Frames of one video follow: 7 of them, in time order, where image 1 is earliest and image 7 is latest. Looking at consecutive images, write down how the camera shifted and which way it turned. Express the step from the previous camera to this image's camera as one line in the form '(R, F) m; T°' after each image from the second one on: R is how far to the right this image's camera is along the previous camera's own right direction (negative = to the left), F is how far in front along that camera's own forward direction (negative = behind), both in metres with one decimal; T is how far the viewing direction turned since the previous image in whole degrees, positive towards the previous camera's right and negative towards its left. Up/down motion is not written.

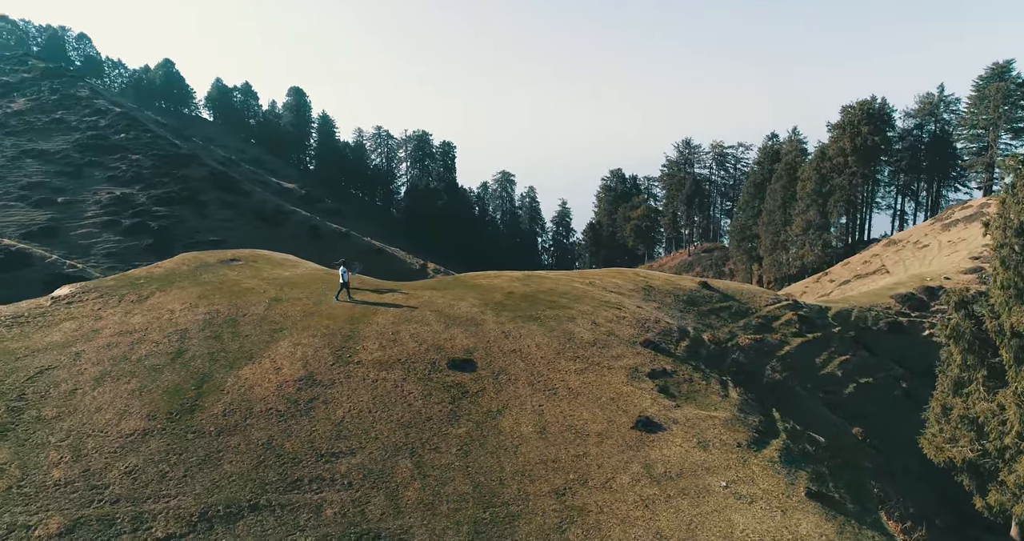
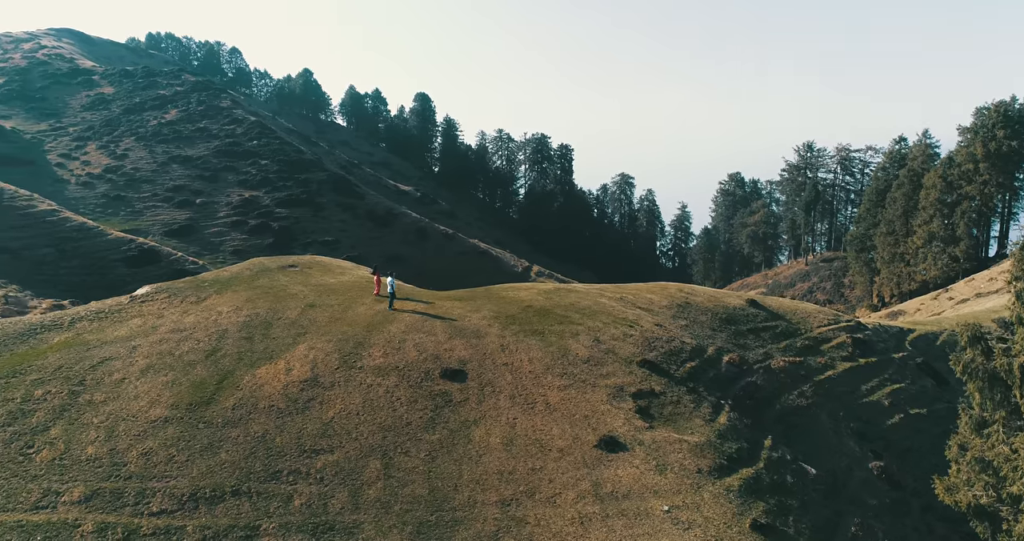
(+4.9, -0.8) m; -10°
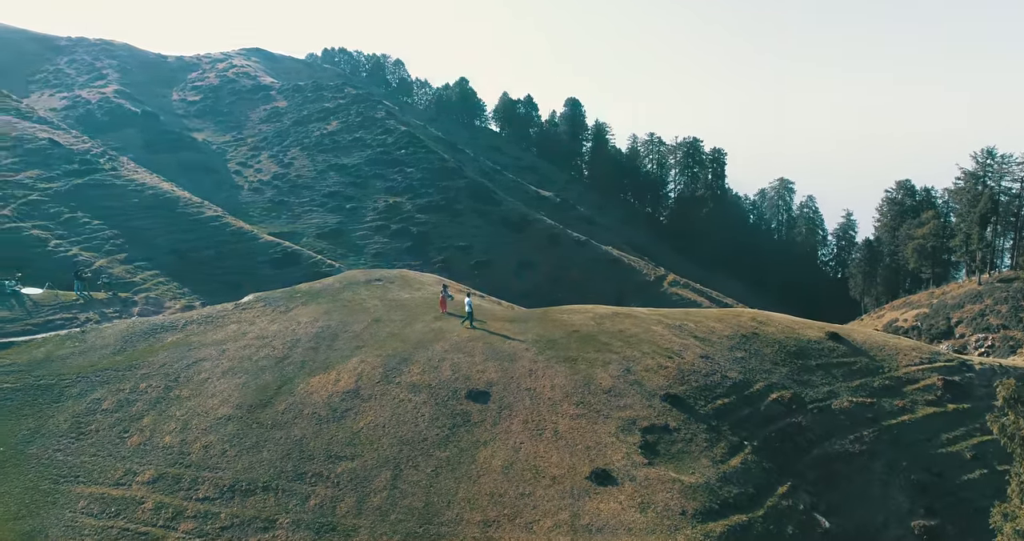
(+5.1, -0.8) m; -13°
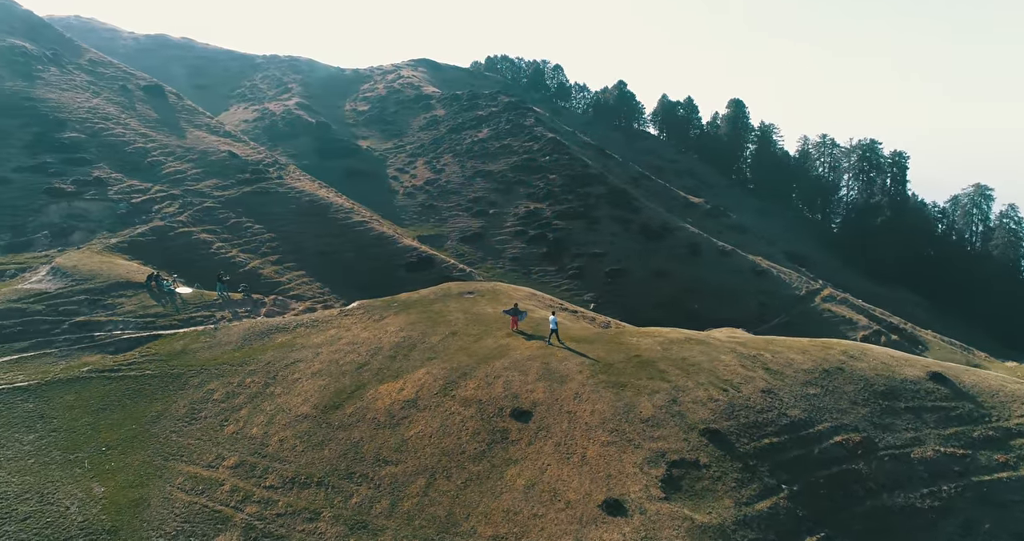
(+4.8, -0.7) m; -13°
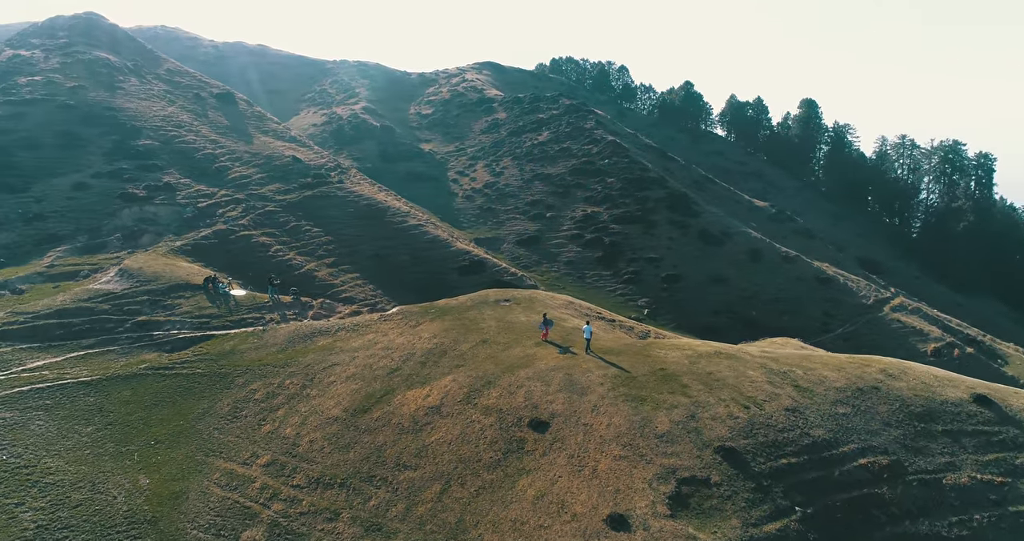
(+2.0, -0.5) m; -5°
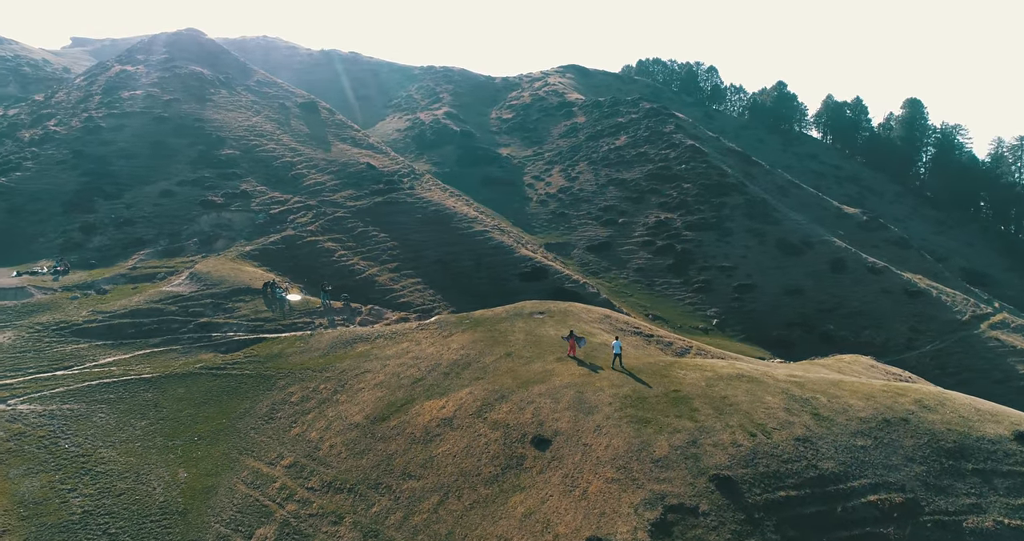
(+3.6, -0.4) m; -7°
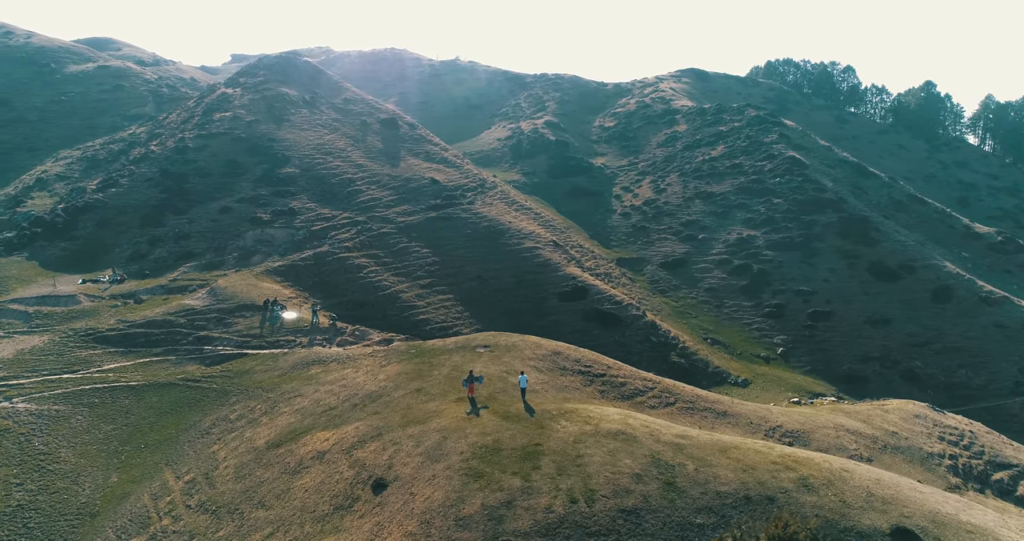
(+13.1, +0.9) m; -12°
